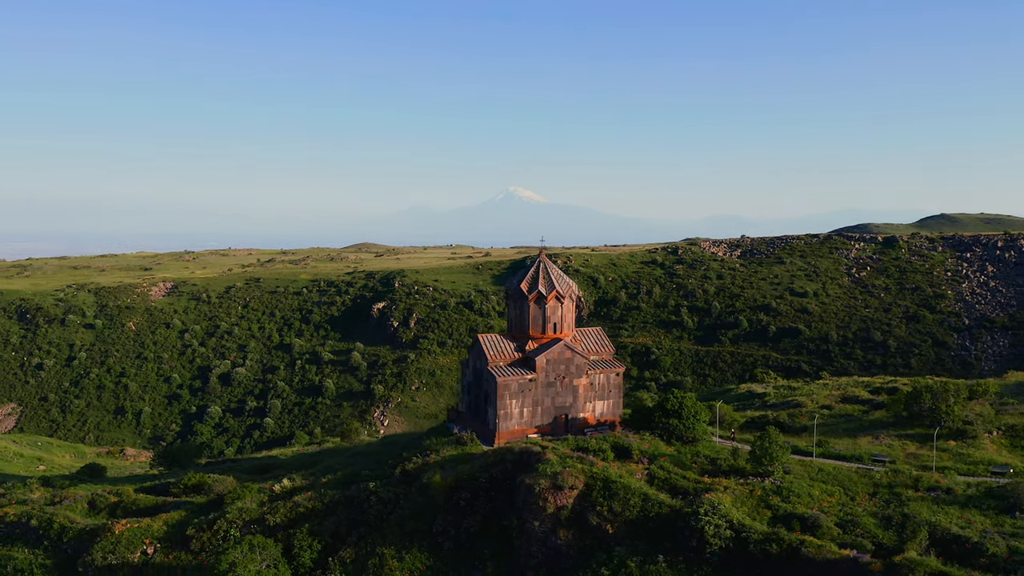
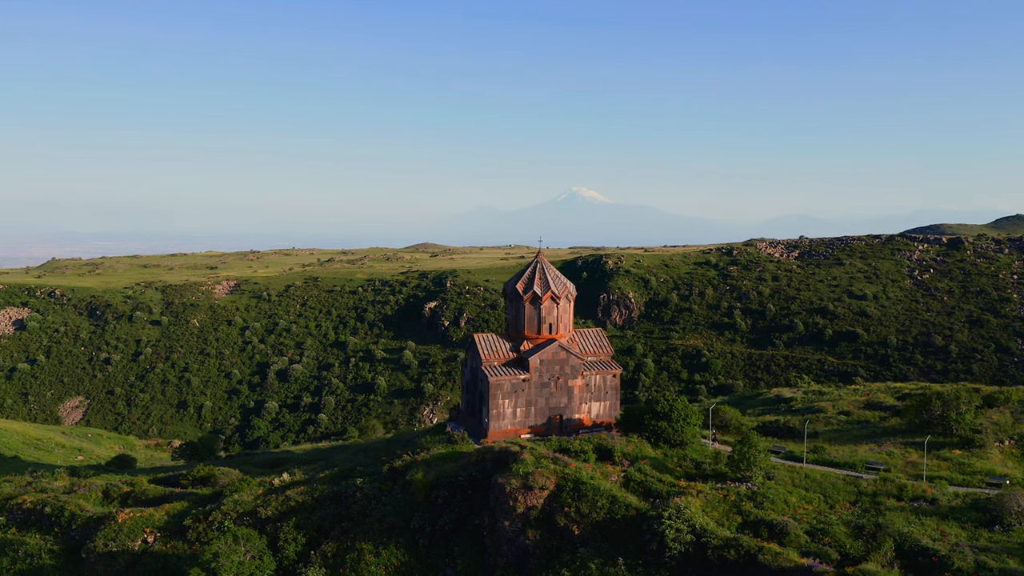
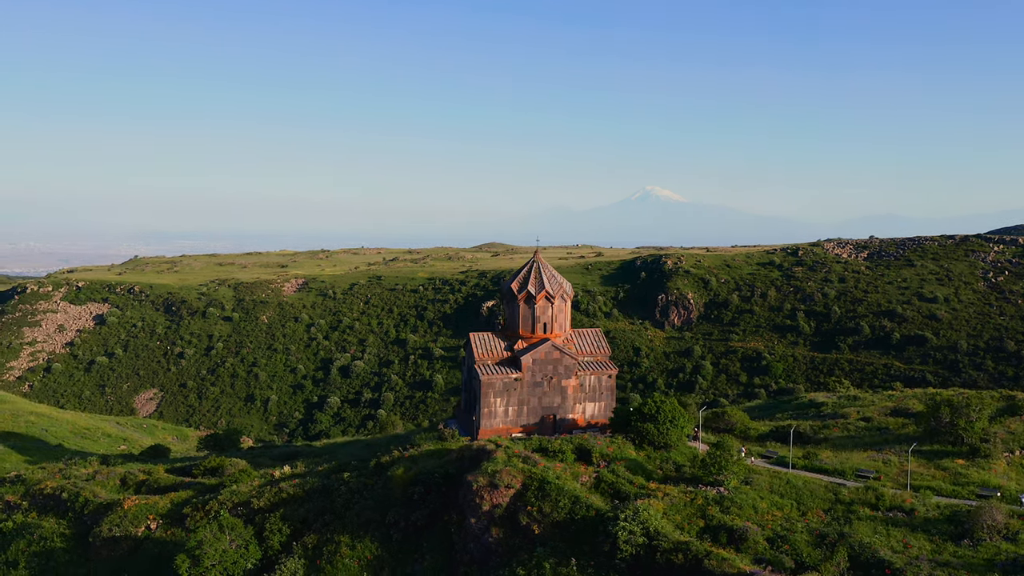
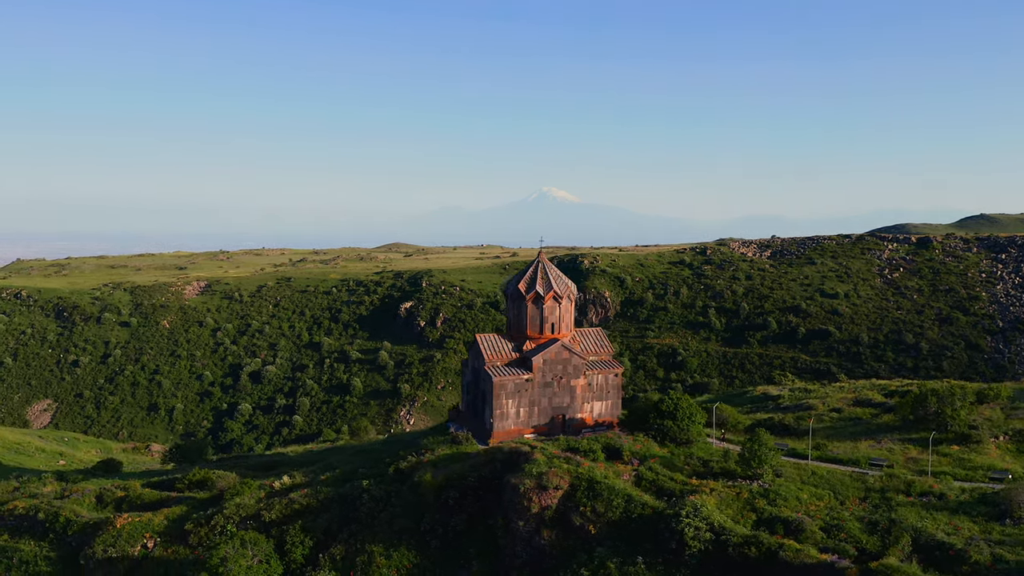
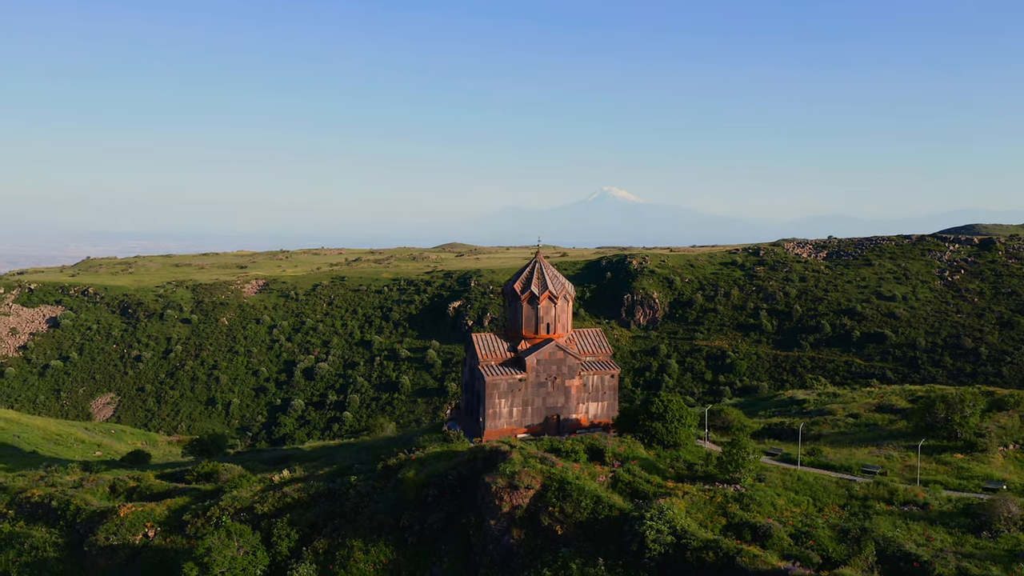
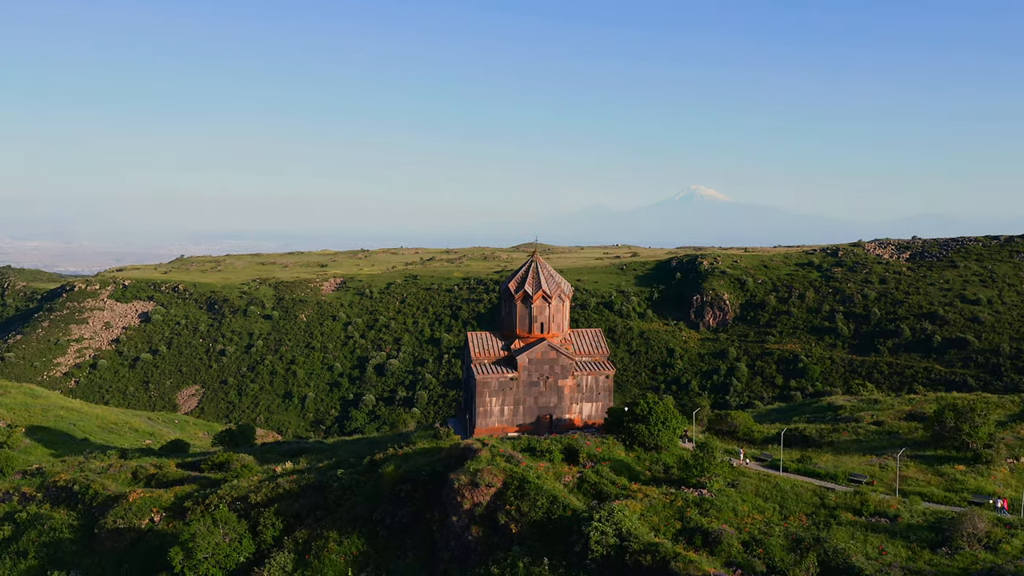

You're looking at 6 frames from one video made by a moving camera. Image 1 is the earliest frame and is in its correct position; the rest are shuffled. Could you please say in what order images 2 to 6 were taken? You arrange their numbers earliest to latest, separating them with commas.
4, 2, 5, 3, 6
